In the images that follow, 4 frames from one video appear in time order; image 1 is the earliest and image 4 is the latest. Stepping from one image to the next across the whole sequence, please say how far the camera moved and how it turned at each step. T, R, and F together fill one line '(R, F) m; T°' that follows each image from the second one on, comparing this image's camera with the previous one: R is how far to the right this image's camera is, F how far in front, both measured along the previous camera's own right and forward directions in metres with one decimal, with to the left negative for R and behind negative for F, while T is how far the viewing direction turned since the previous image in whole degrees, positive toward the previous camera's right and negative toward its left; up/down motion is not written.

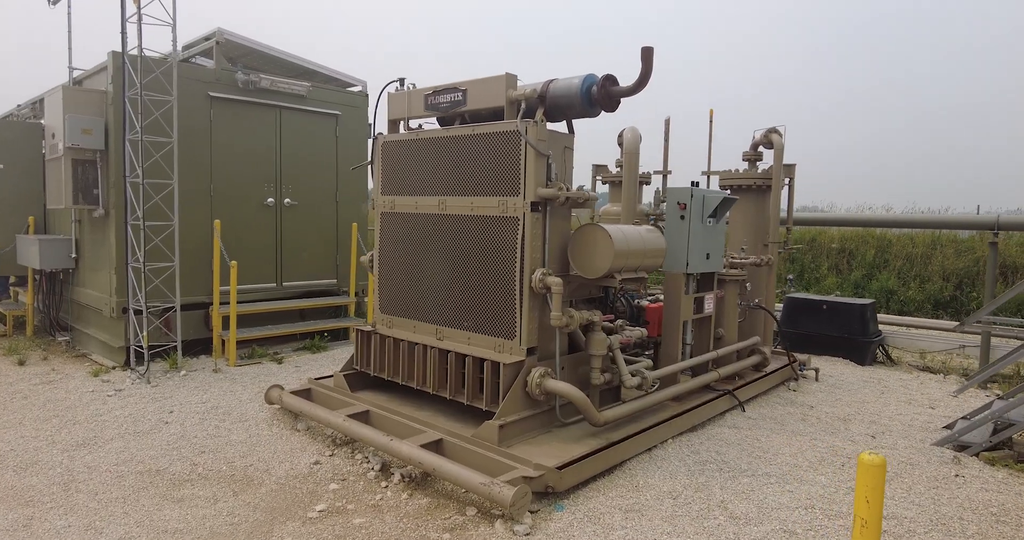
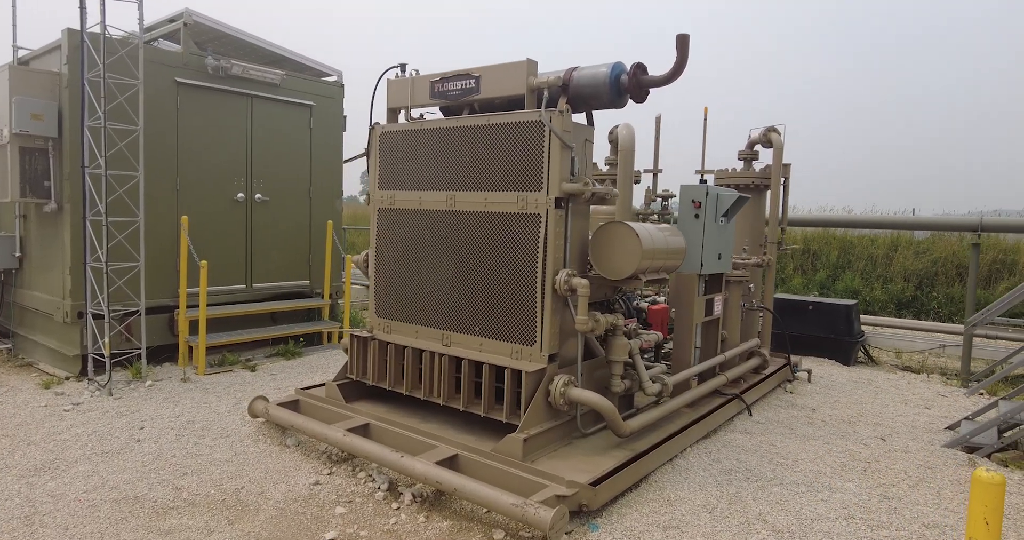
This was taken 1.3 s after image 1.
(-0.4, +0.3) m; +5°
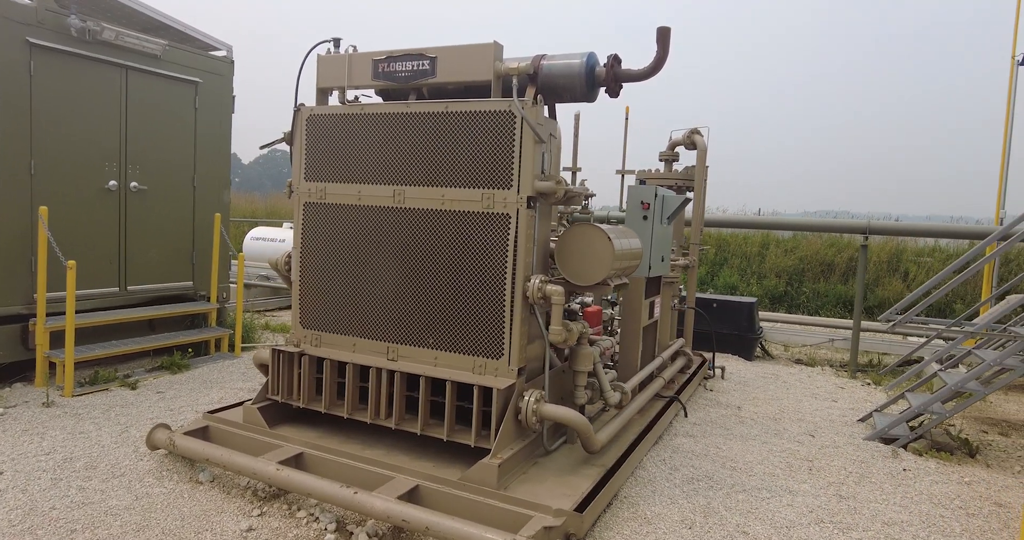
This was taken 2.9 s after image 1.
(-0.5, +0.4) m; +12°
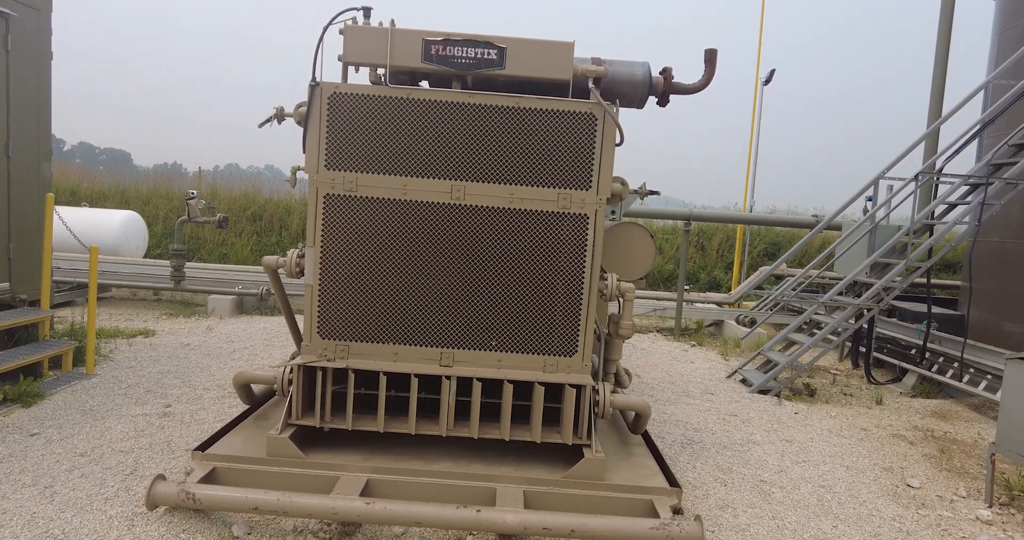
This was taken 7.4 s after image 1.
(-2.0, +0.5) m; +25°
